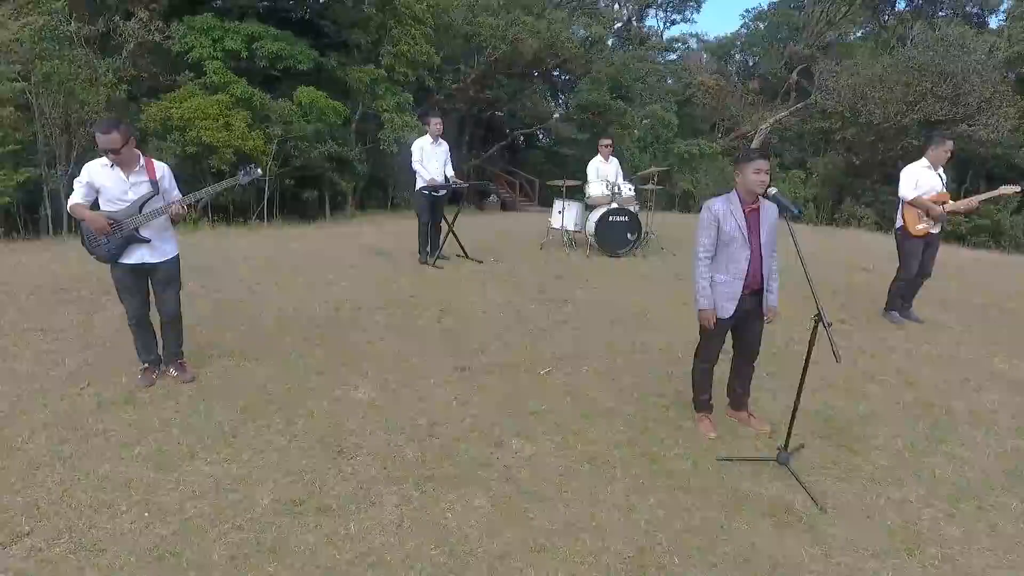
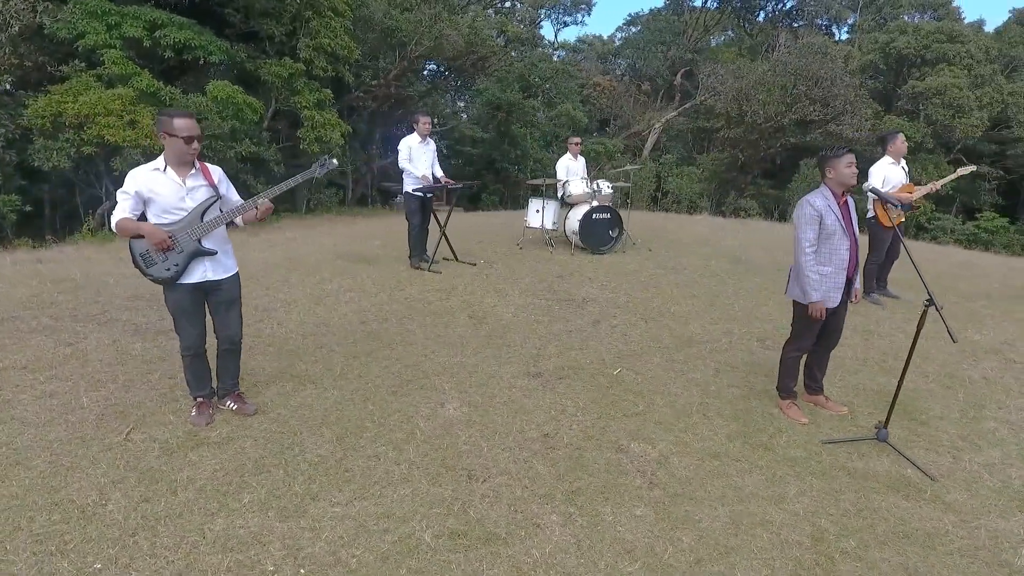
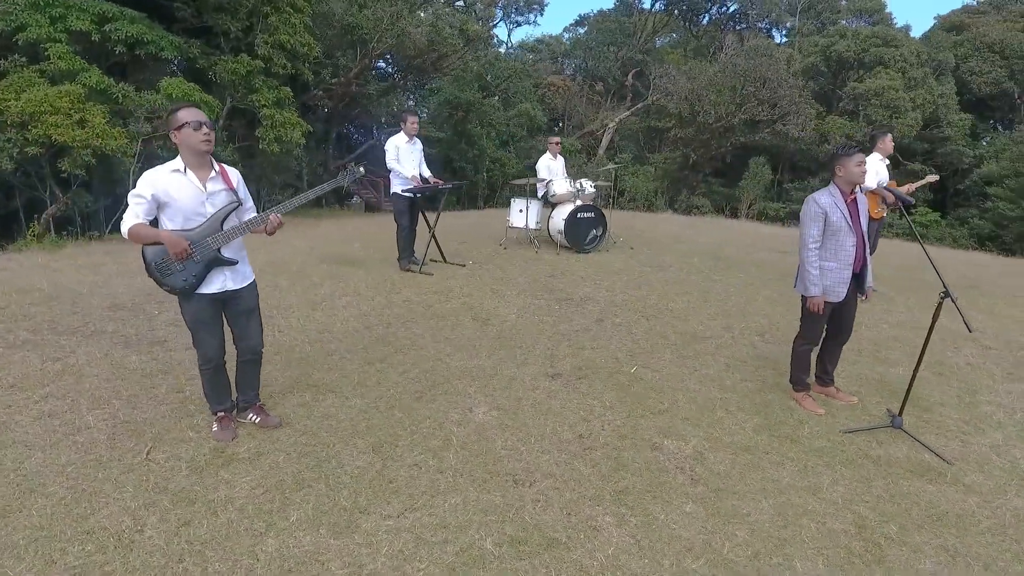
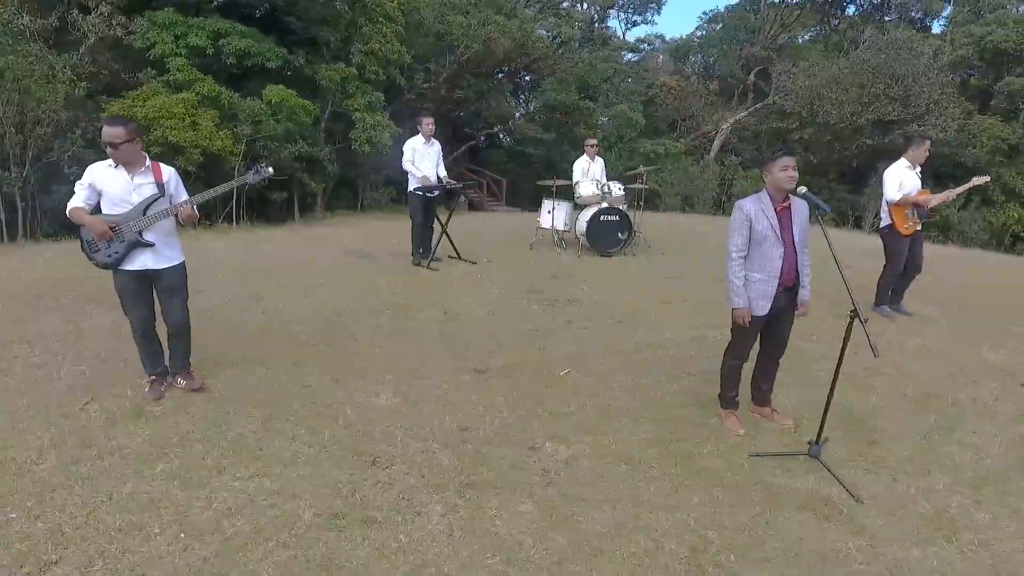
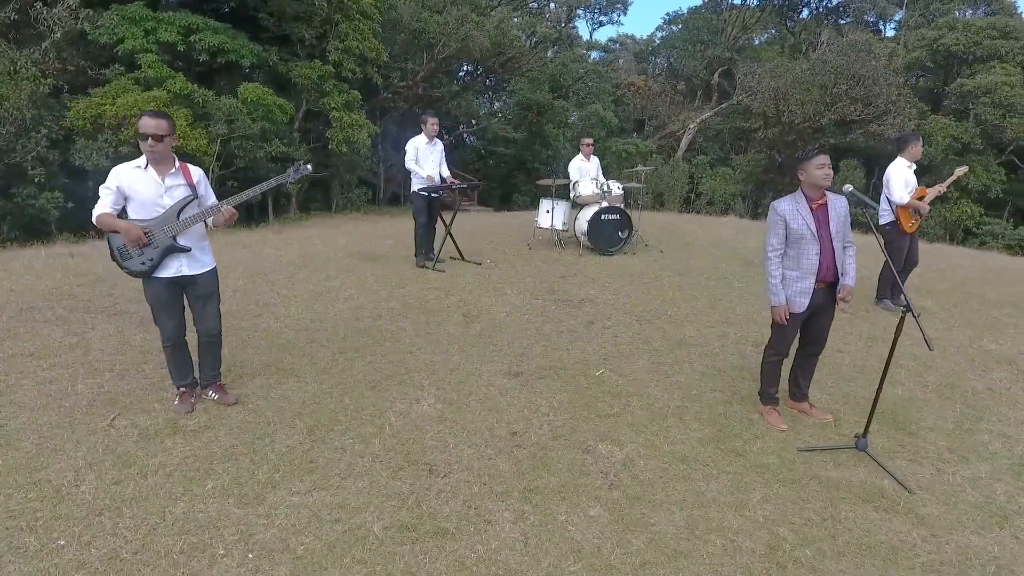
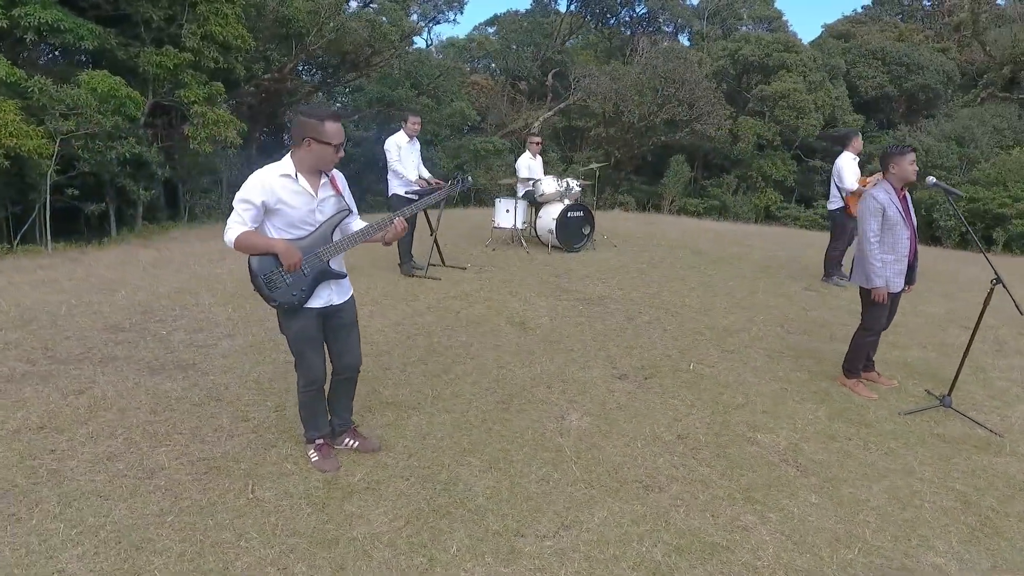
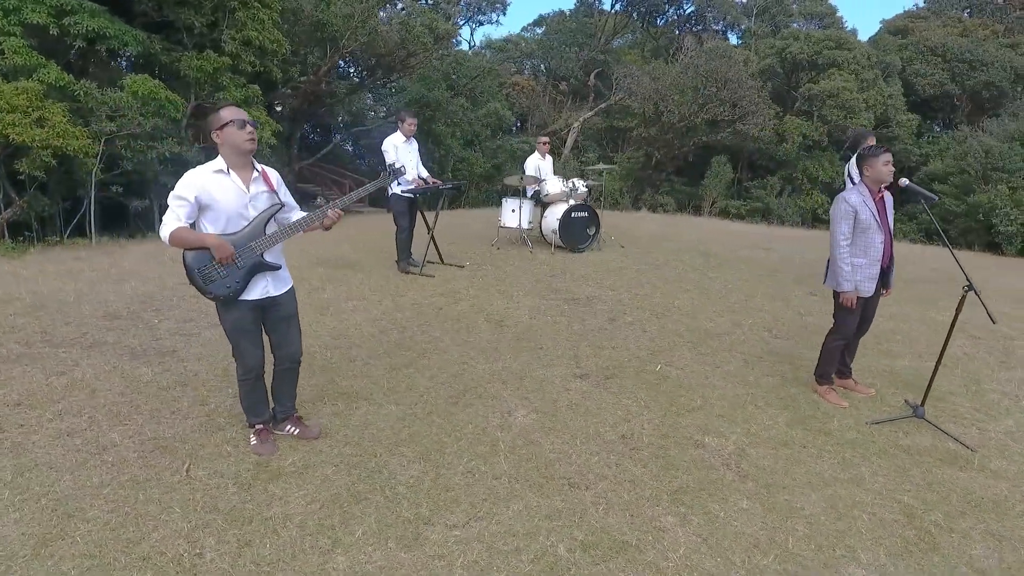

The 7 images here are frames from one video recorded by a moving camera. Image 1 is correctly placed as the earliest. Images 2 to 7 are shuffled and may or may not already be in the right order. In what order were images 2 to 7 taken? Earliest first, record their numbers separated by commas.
4, 5, 2, 3, 7, 6
